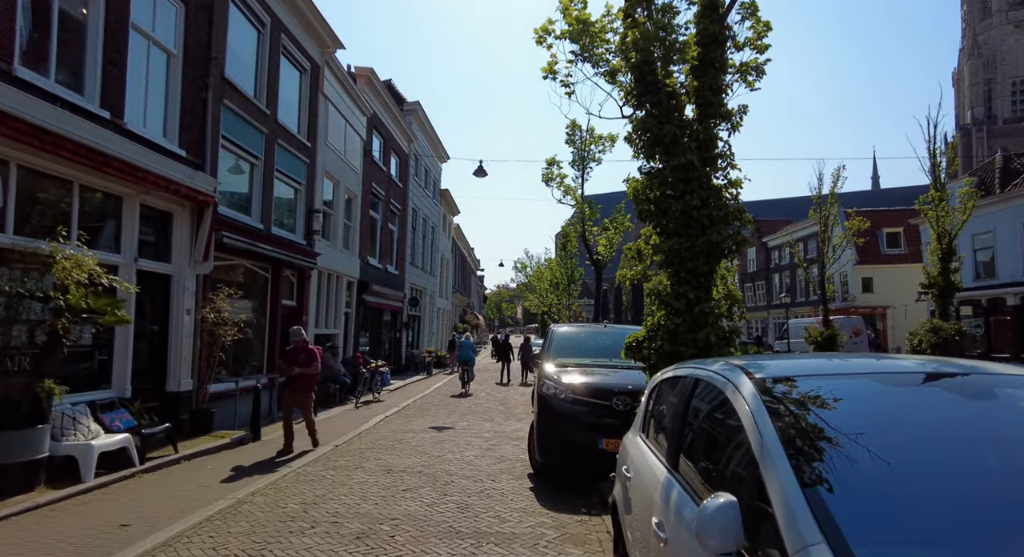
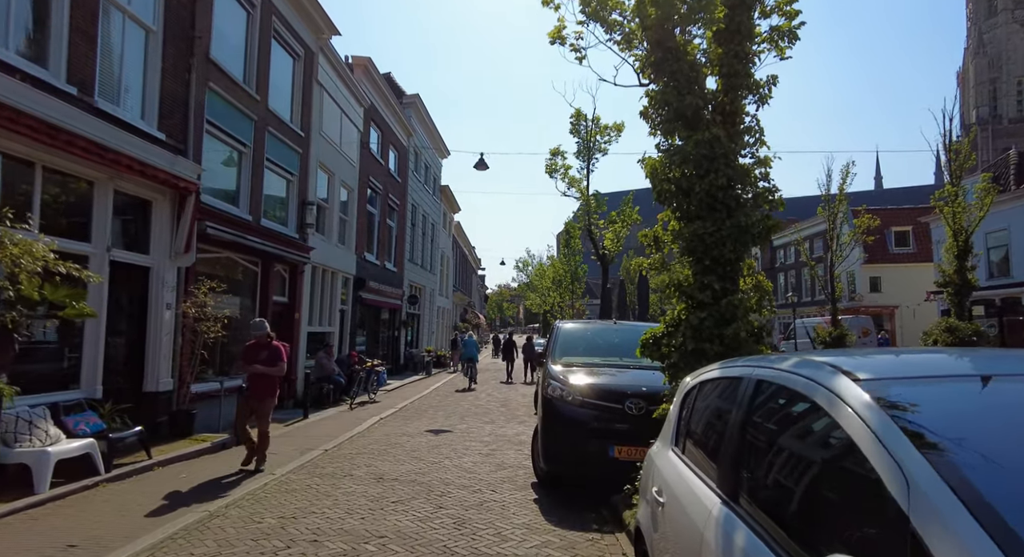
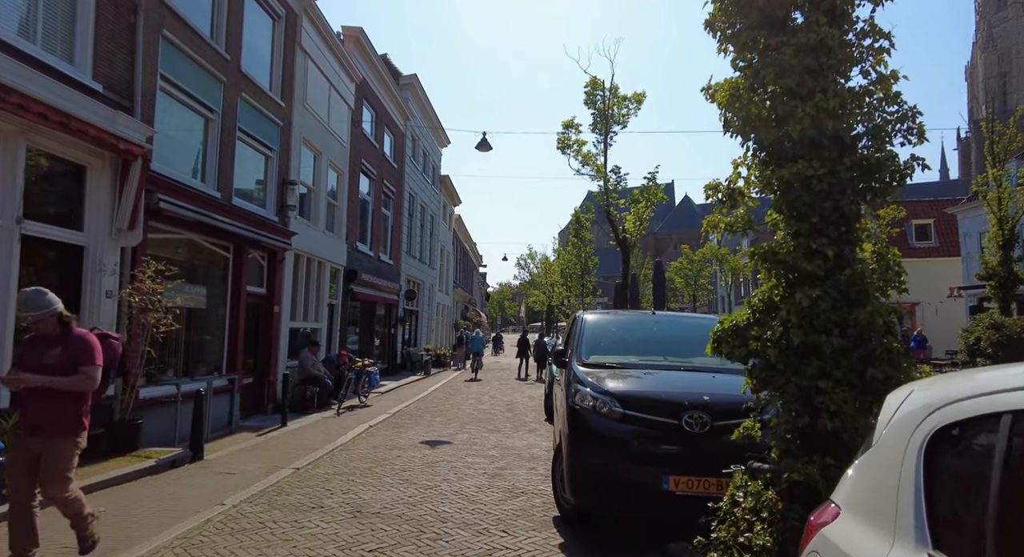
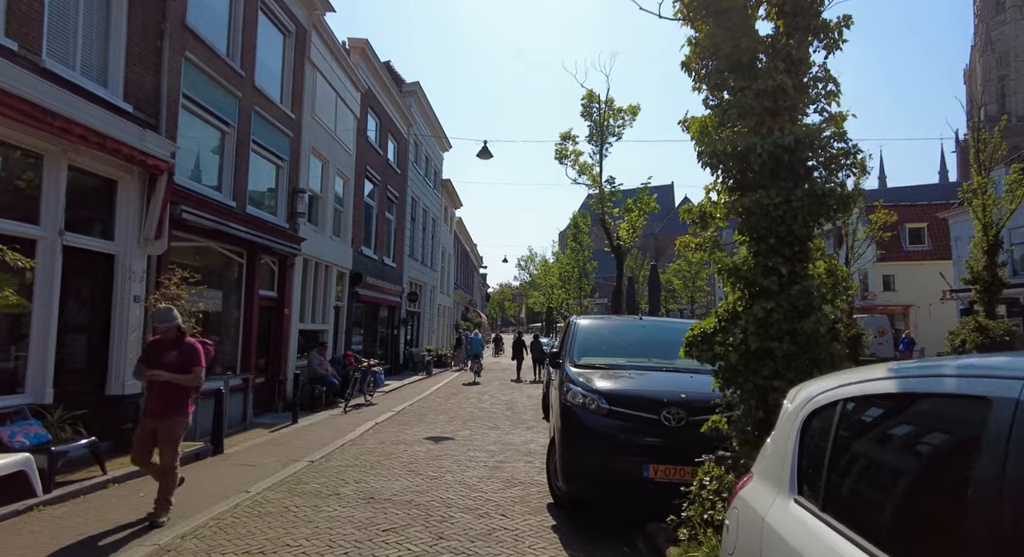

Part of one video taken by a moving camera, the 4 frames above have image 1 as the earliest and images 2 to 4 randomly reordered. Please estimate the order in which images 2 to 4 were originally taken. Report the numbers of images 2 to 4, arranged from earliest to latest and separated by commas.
2, 4, 3
